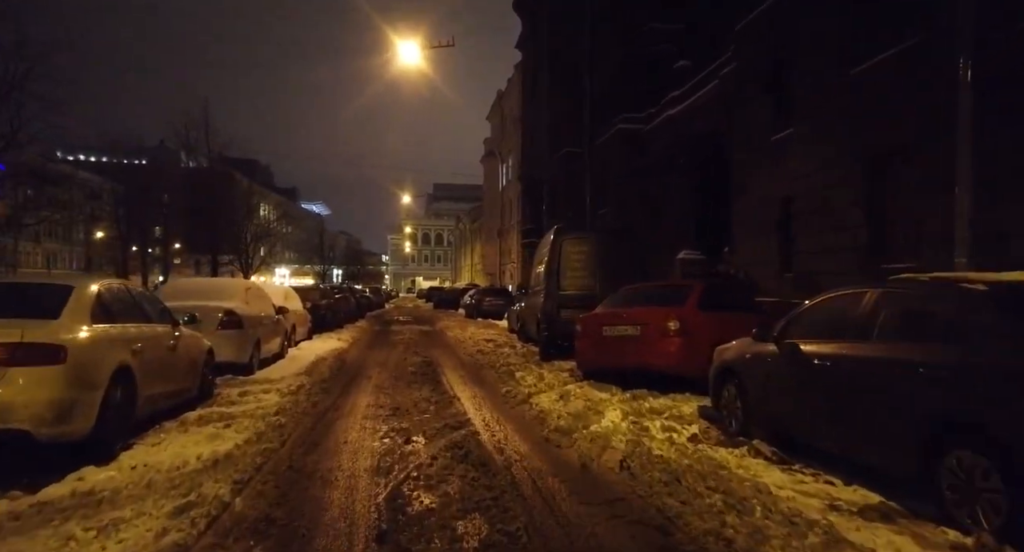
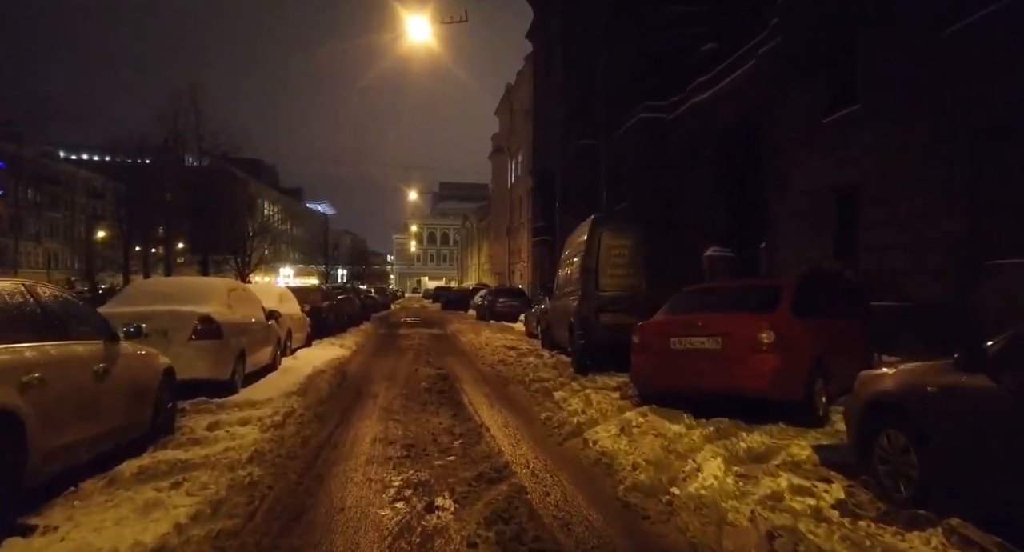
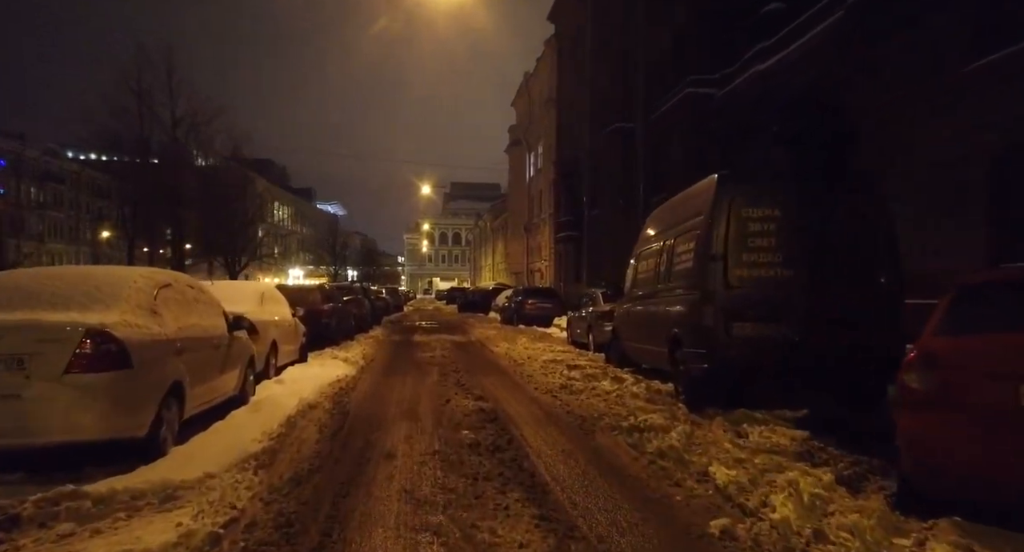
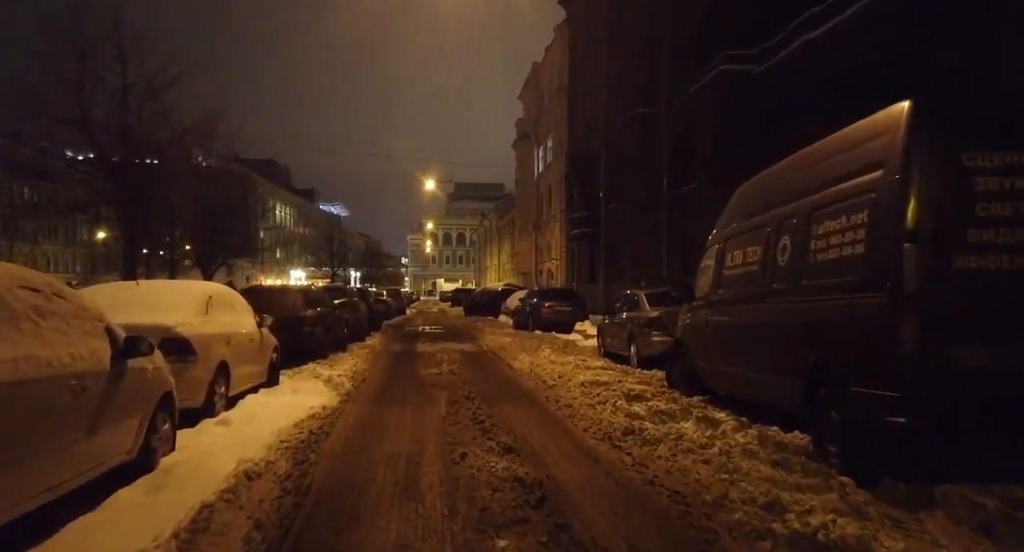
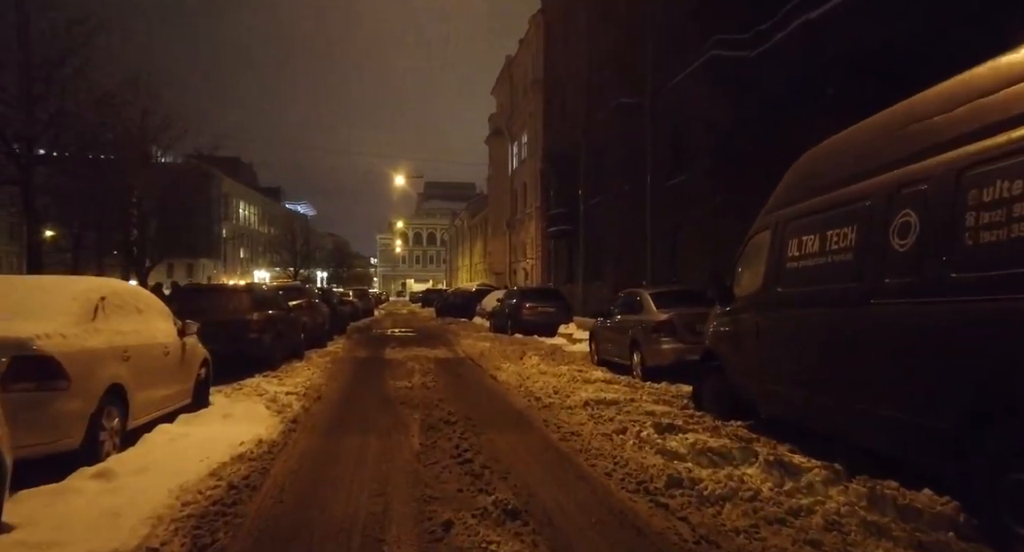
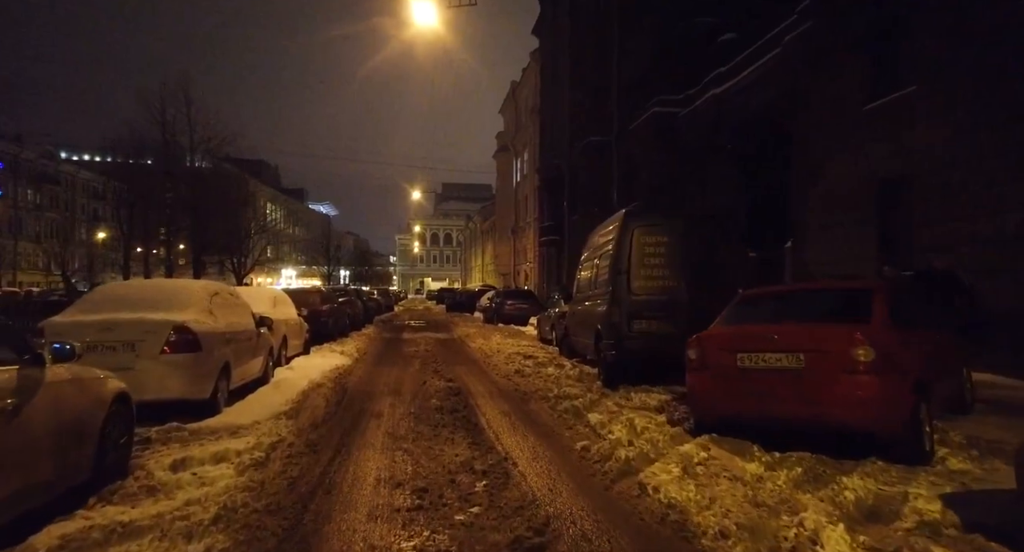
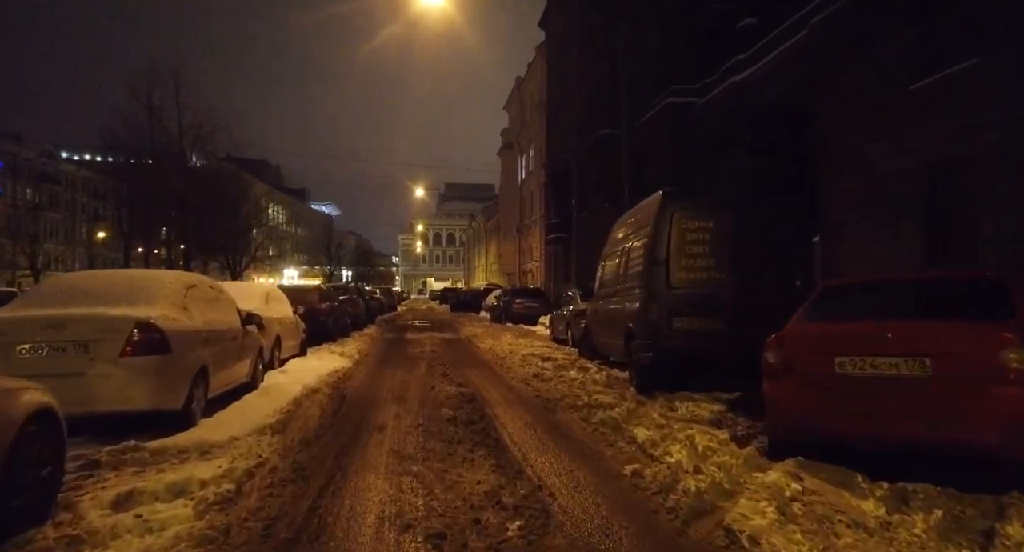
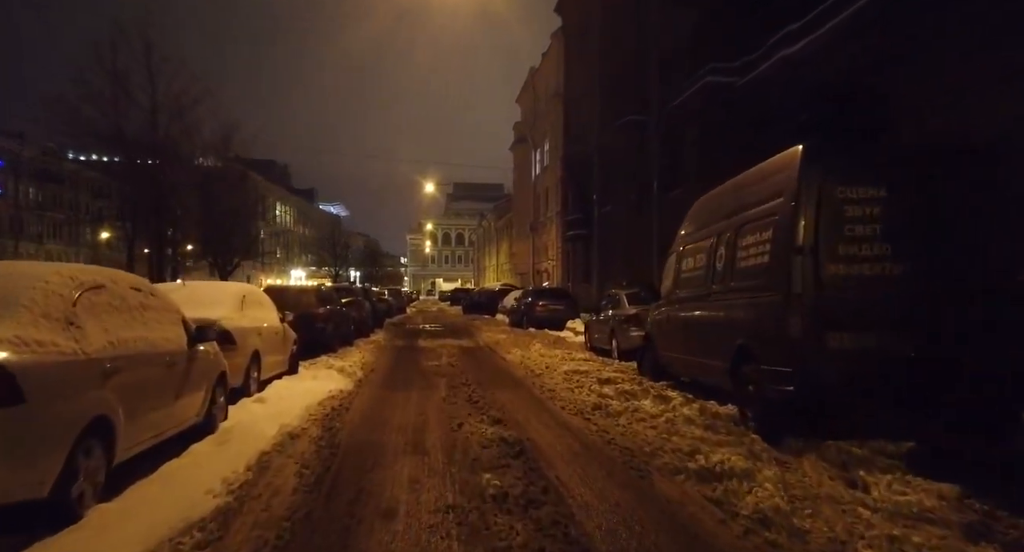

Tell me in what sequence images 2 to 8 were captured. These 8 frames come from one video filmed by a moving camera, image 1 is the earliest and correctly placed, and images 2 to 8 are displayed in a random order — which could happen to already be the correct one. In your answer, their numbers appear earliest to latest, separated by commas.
2, 6, 7, 3, 8, 4, 5
